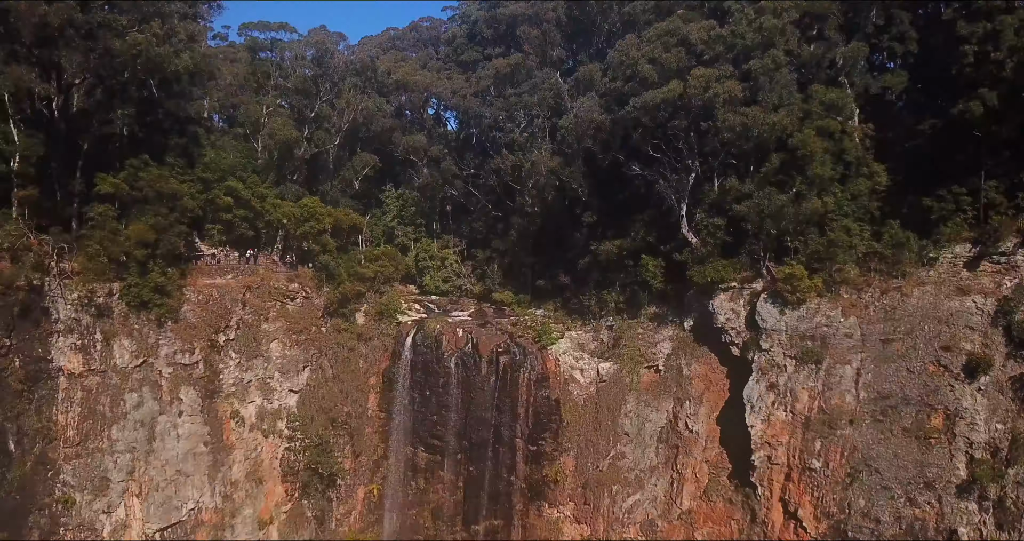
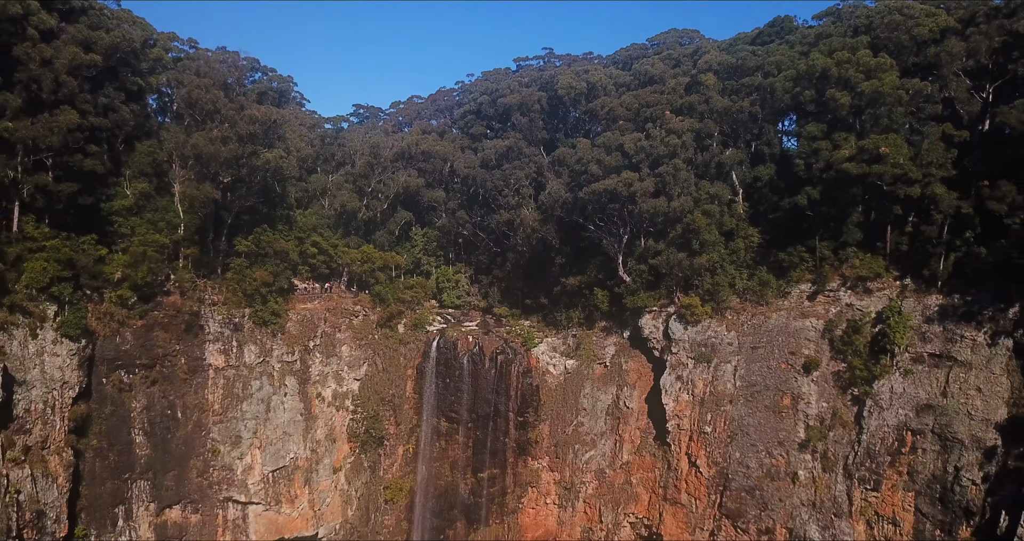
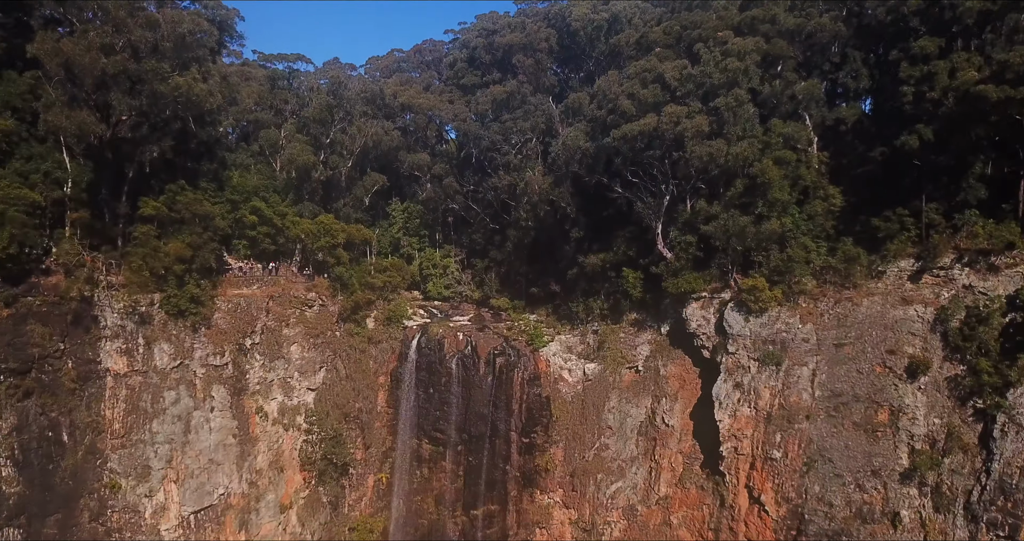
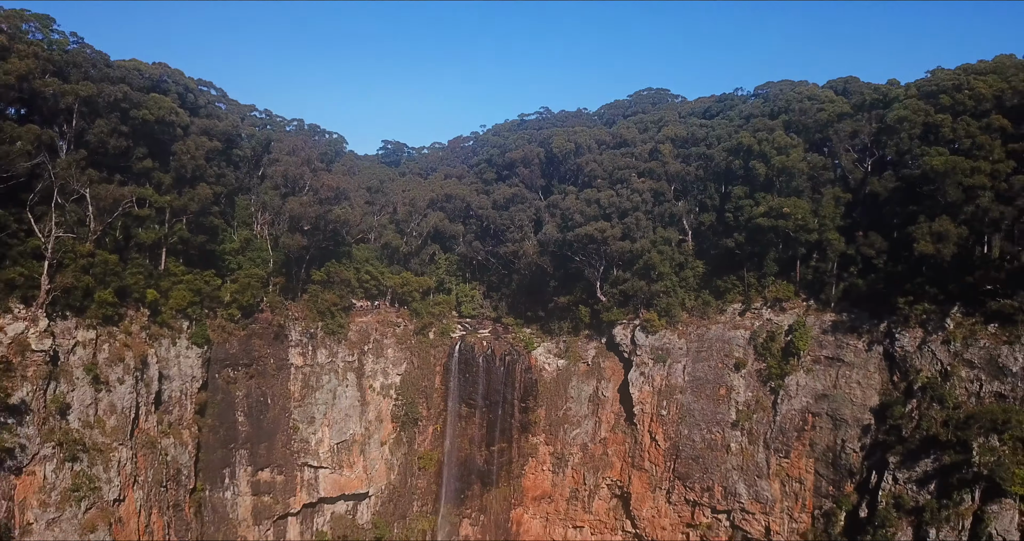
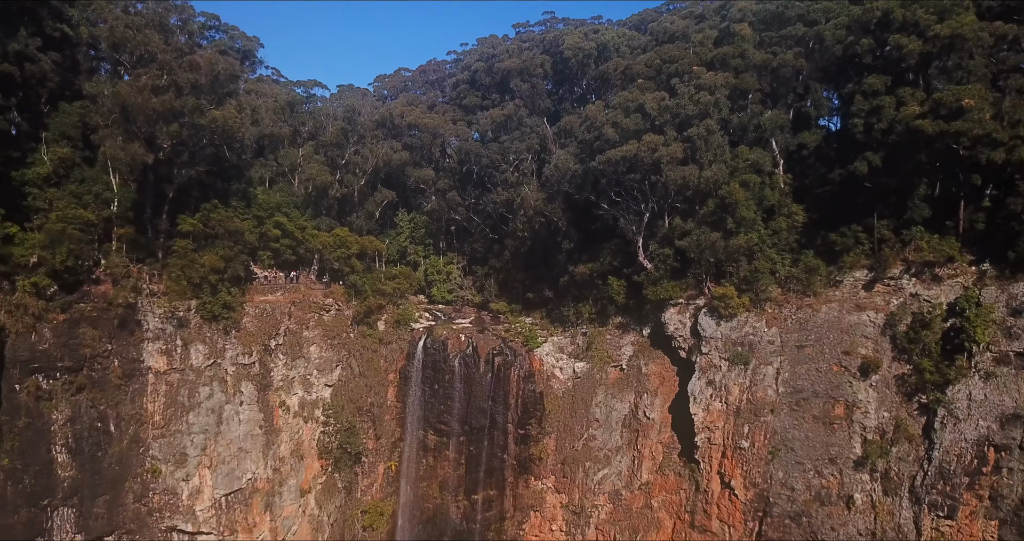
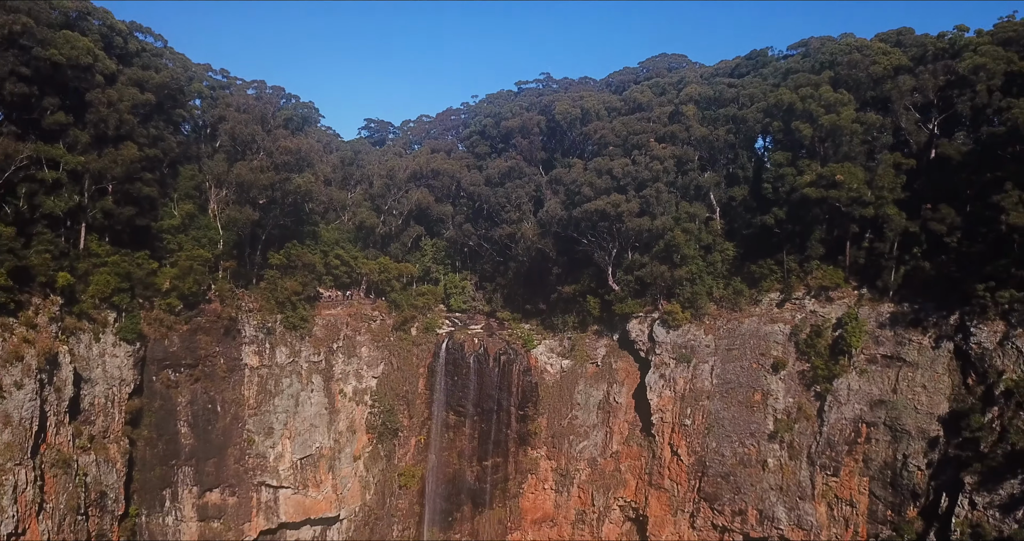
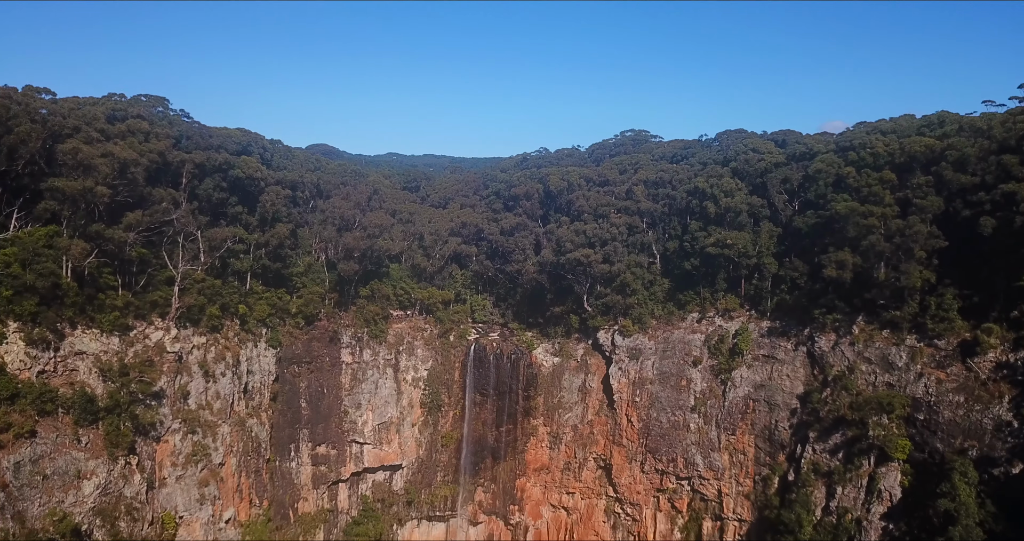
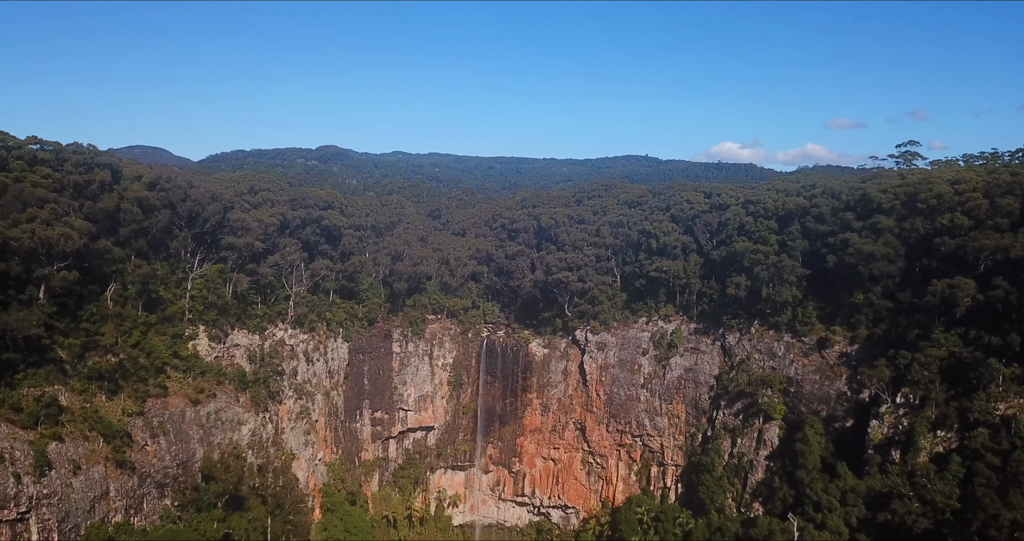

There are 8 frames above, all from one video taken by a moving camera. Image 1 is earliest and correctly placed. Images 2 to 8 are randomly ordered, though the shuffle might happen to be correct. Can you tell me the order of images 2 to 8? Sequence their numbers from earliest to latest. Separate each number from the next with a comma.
3, 5, 2, 6, 4, 7, 8
